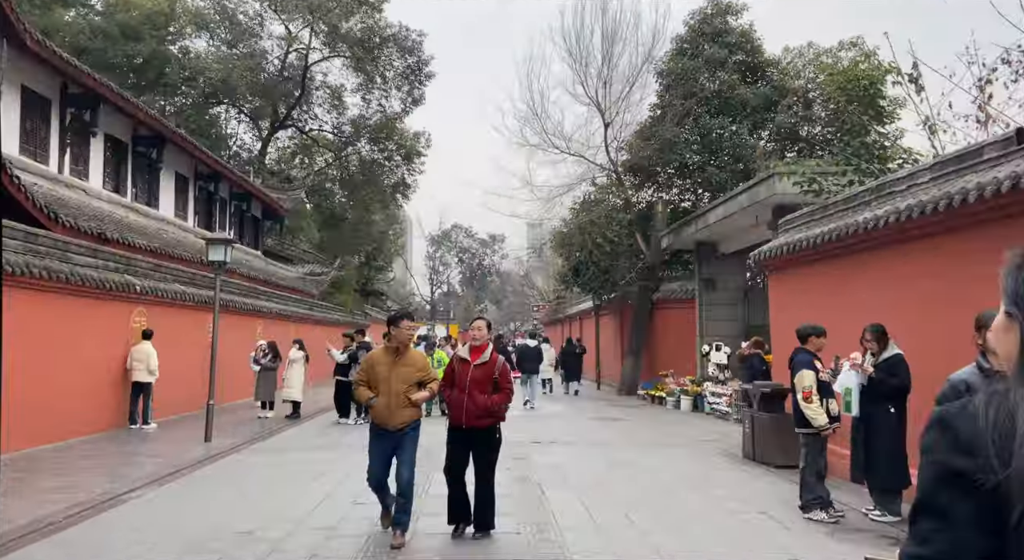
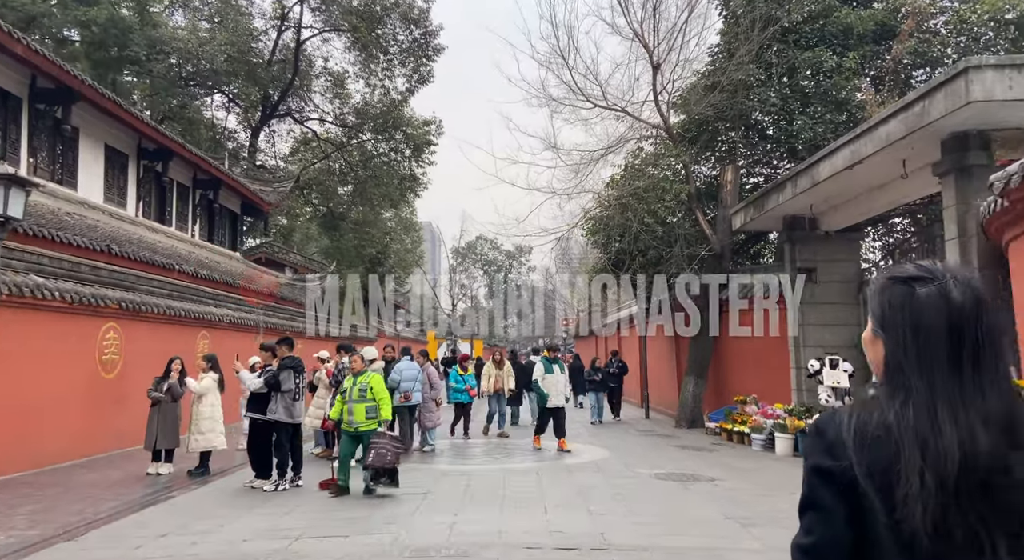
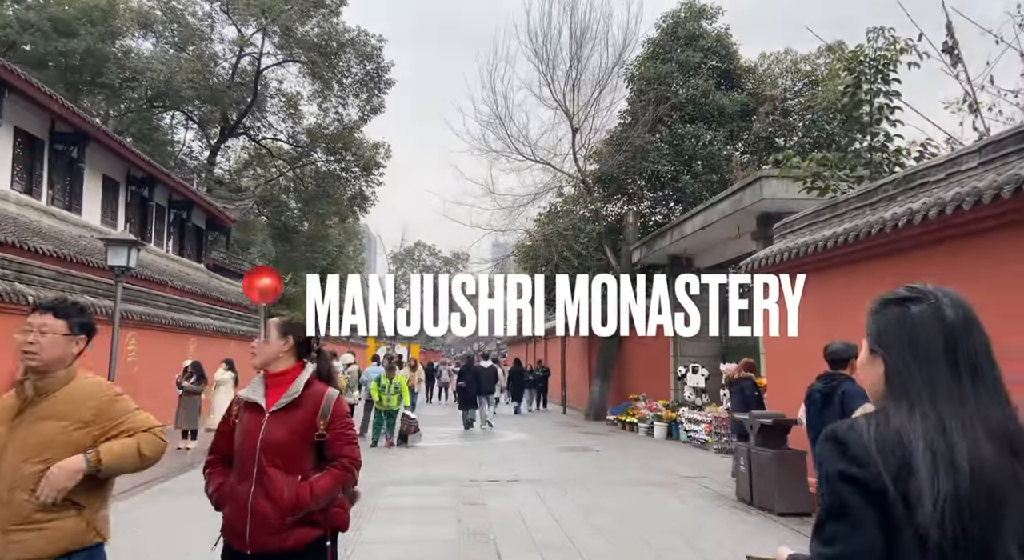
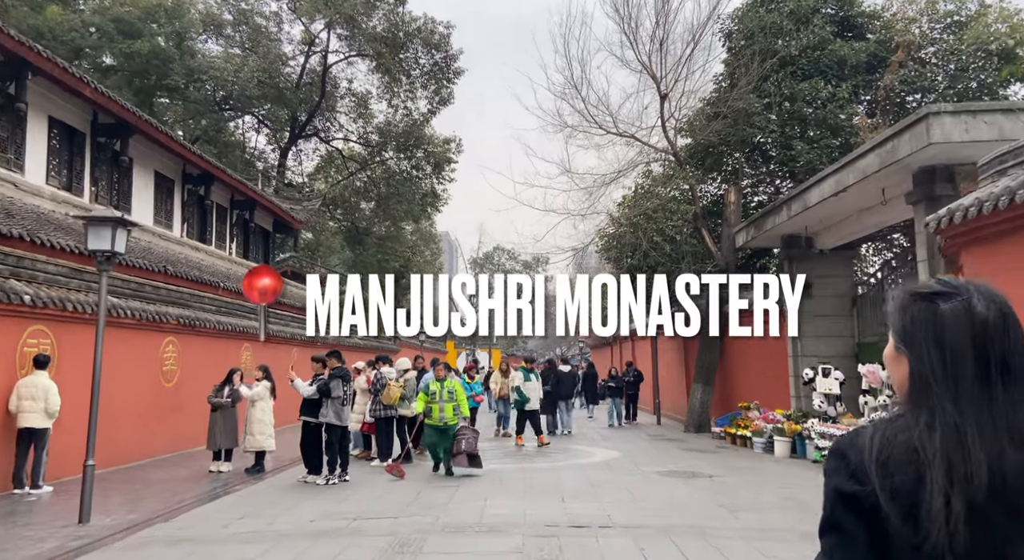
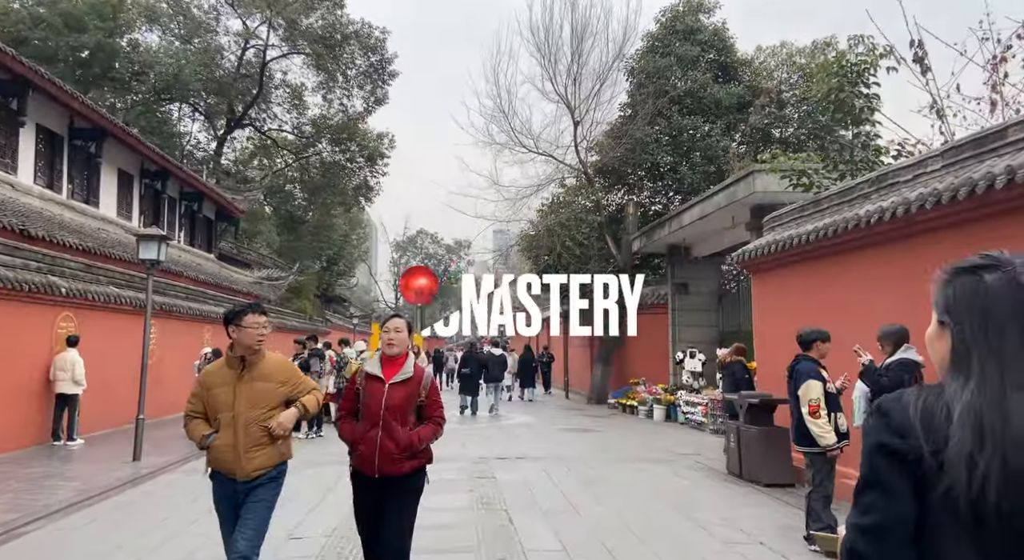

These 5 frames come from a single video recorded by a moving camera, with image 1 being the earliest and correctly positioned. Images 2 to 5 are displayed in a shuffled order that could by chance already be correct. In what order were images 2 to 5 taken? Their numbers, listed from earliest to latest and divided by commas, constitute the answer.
5, 3, 4, 2
